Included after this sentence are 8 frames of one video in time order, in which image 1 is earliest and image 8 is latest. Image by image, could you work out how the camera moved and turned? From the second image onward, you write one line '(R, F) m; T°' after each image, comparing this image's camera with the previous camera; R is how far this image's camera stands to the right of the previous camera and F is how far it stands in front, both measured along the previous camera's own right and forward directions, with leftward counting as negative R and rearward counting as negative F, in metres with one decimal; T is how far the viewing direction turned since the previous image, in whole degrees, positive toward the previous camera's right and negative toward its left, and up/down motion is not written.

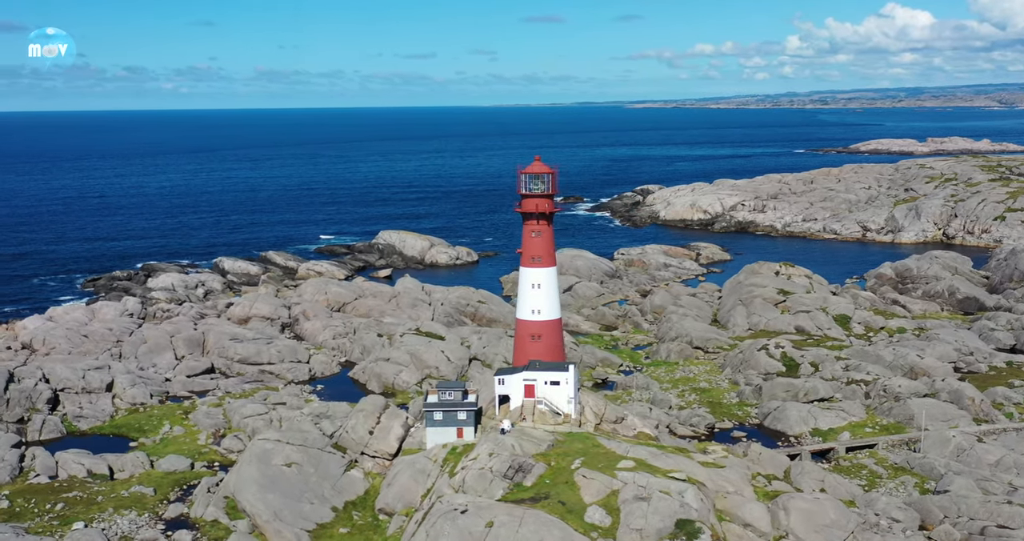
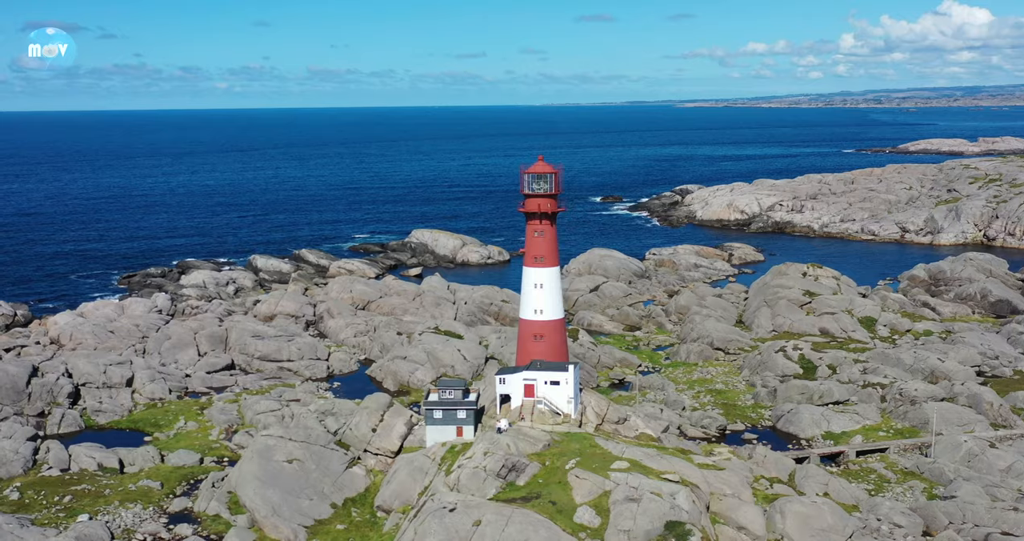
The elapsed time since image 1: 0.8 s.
(+1.0, +0.1) m; -2°
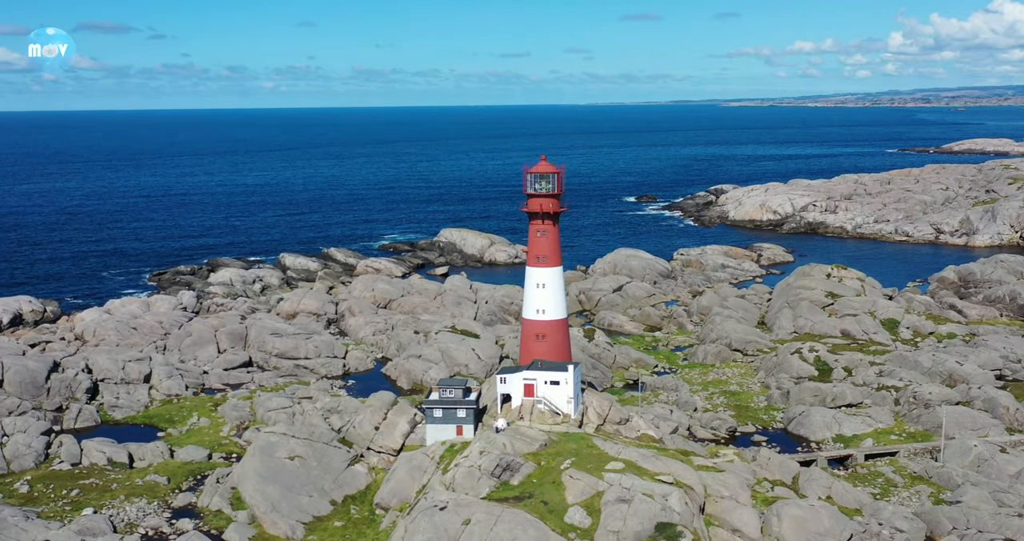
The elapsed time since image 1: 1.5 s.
(+0.9, 0.0) m; -2°
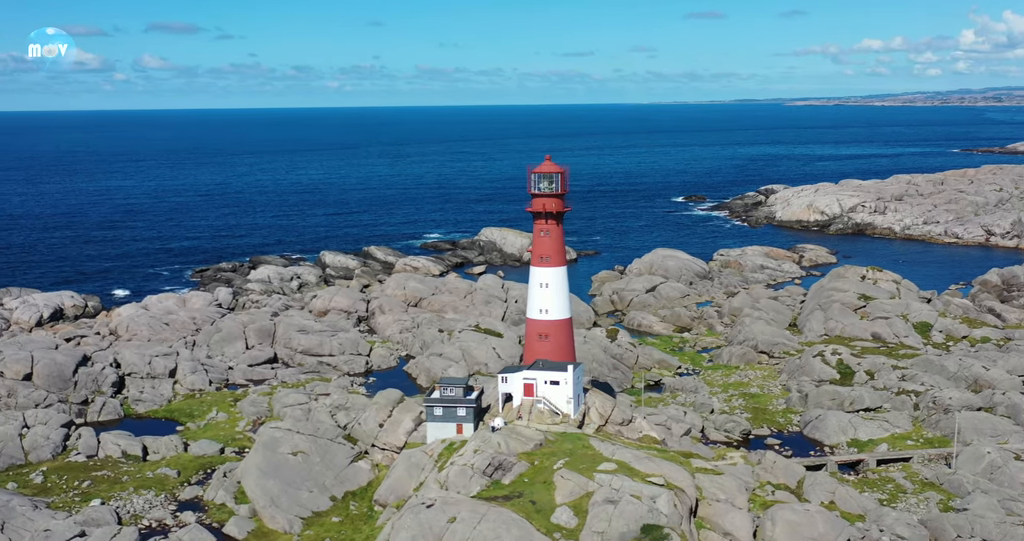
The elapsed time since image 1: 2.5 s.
(+1.3, 0.0) m; -2°
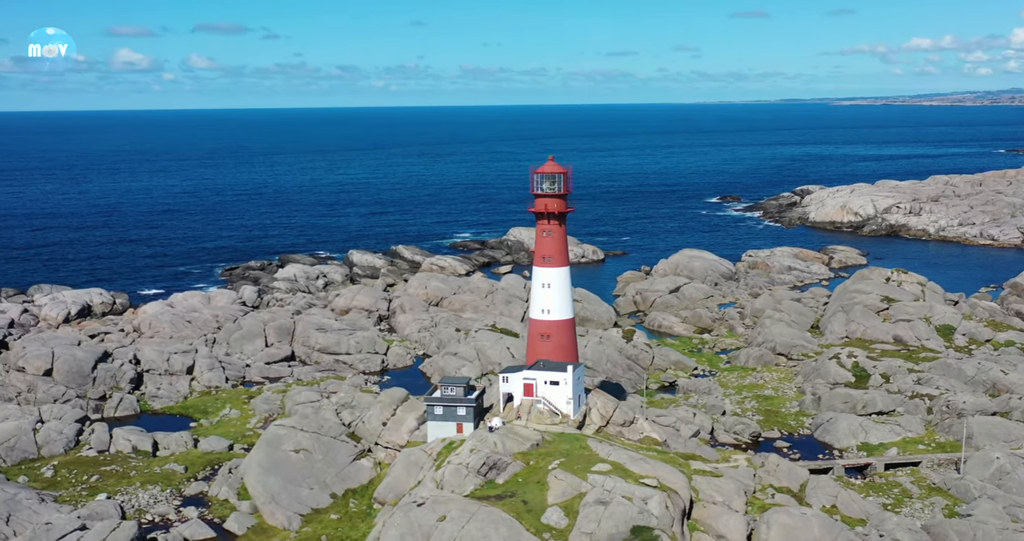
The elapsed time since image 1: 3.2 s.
(+0.9, 0.0) m; -2°
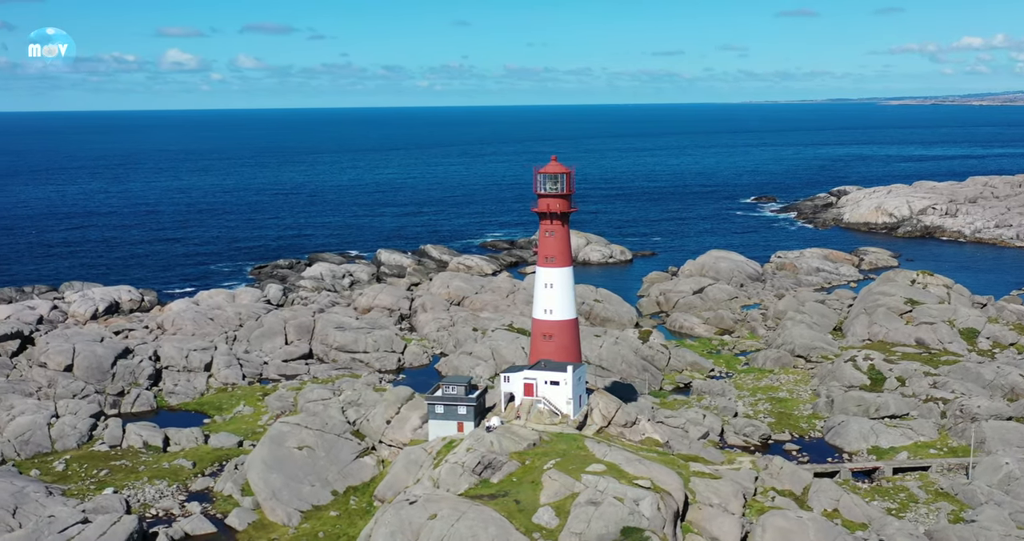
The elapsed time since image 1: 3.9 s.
(+0.9, -0.1) m; -2°
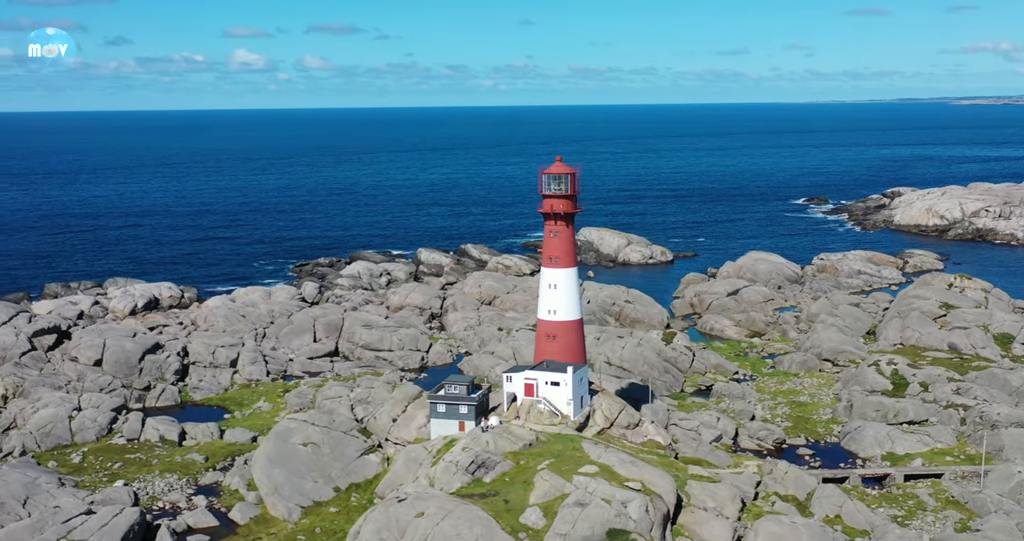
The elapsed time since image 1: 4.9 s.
(+1.3, -0.1) m; -2°
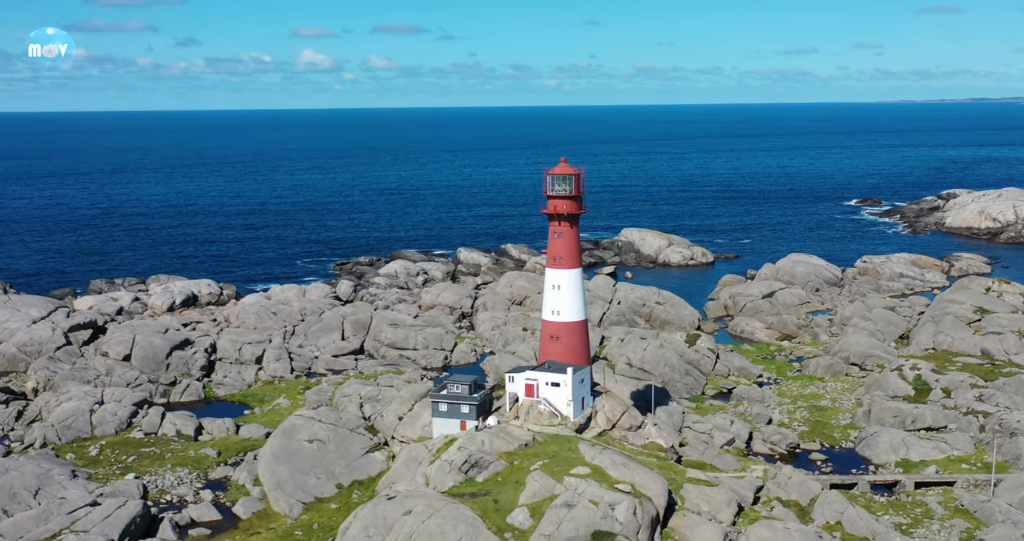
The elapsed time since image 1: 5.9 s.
(+1.3, -0.2) m; -2°
